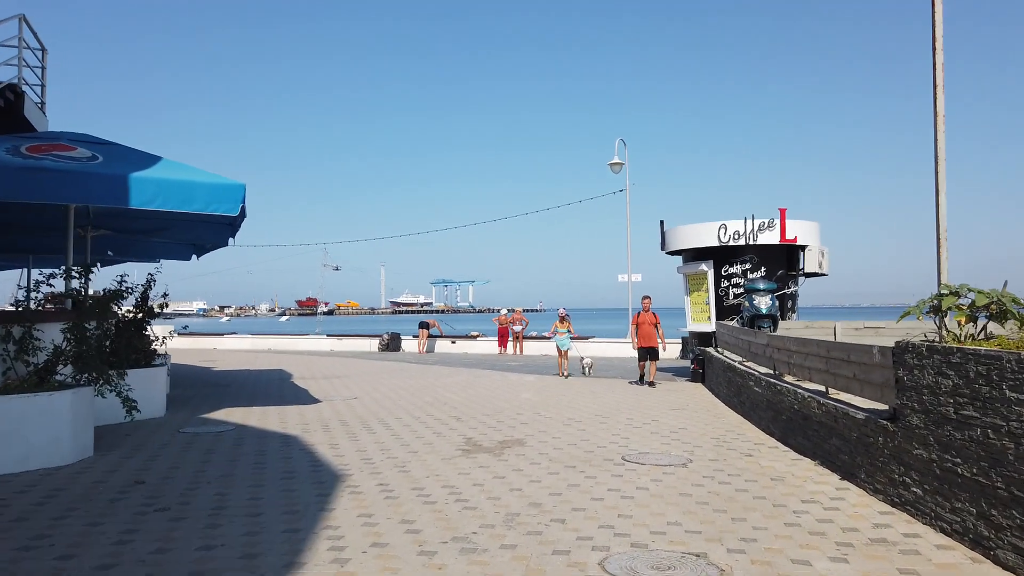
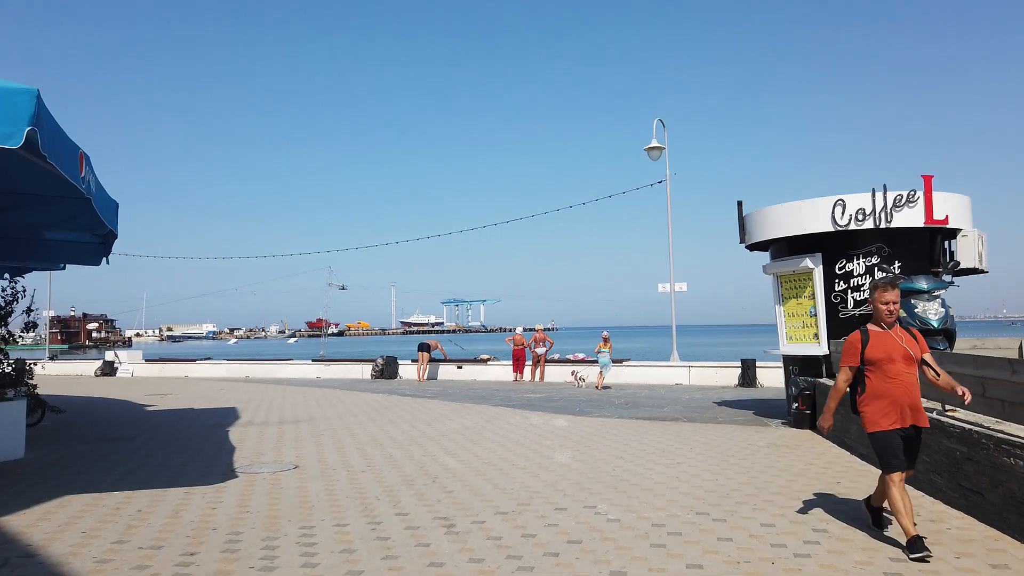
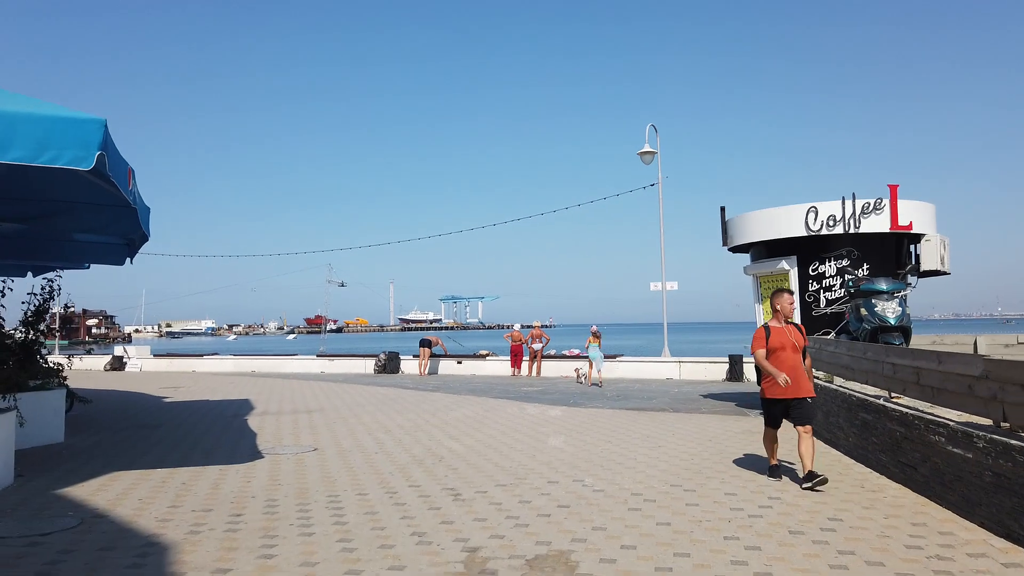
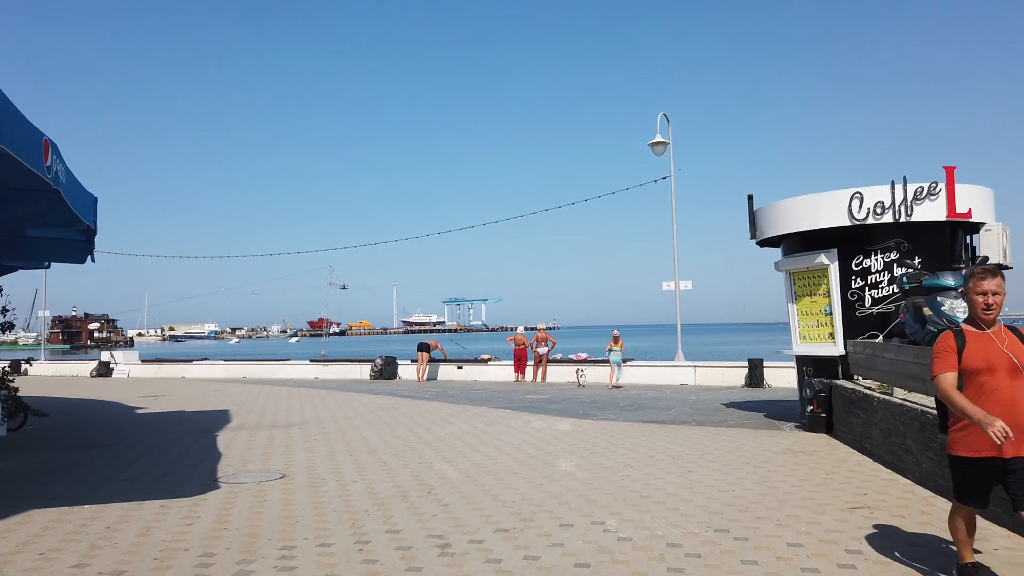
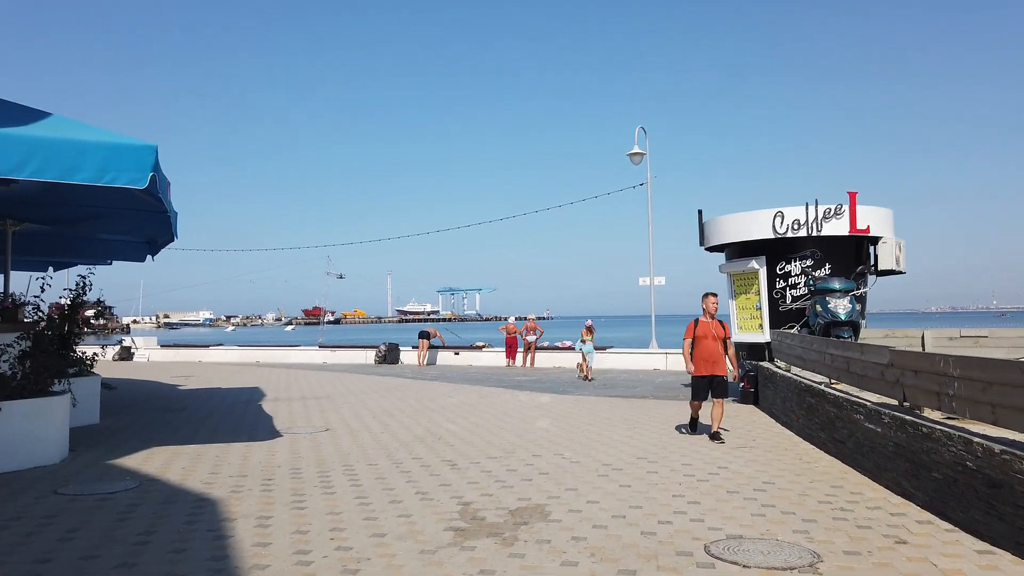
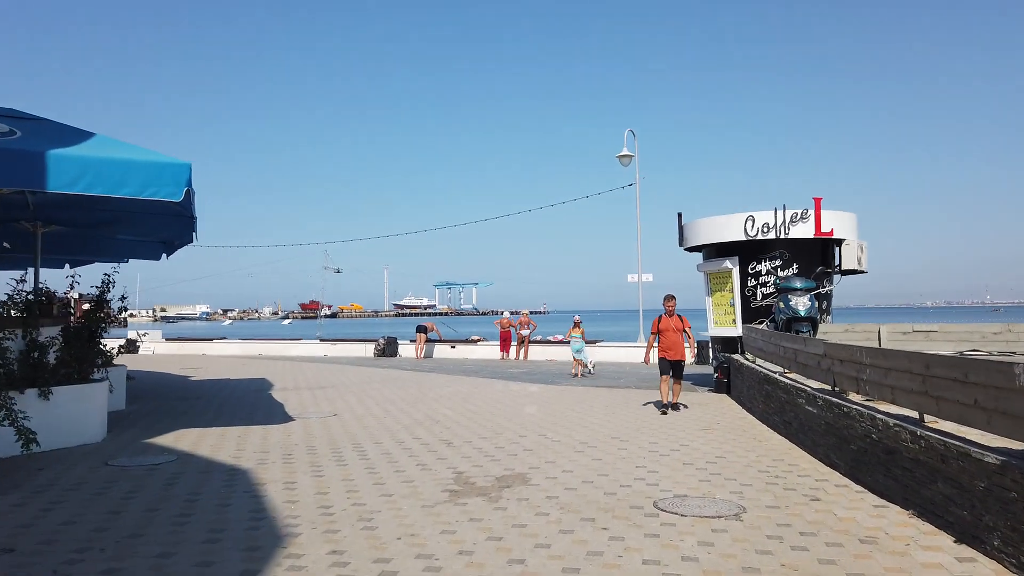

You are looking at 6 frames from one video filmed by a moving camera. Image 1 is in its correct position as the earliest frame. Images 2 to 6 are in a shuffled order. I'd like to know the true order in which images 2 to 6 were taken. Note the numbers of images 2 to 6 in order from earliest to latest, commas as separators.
6, 5, 3, 2, 4
